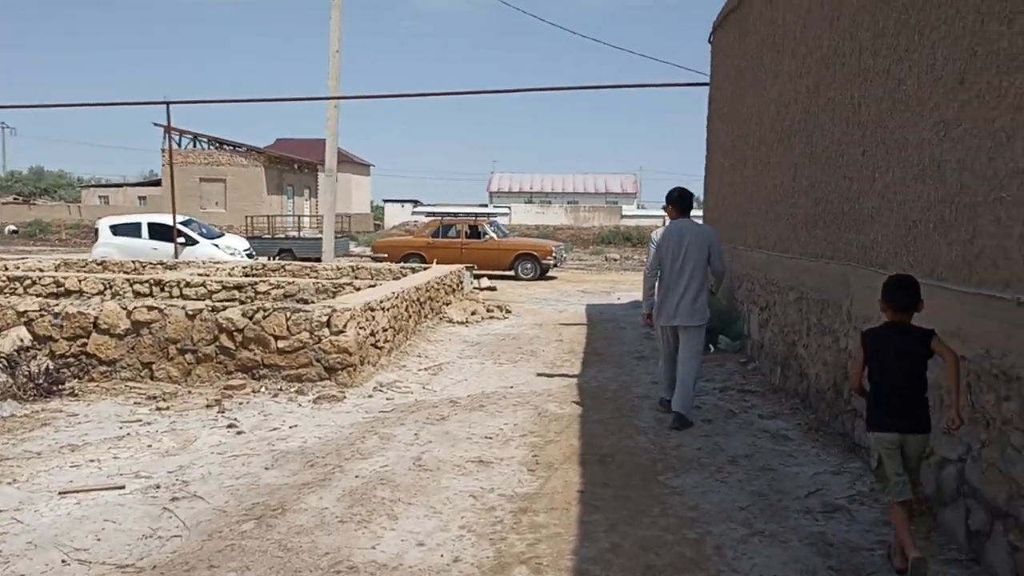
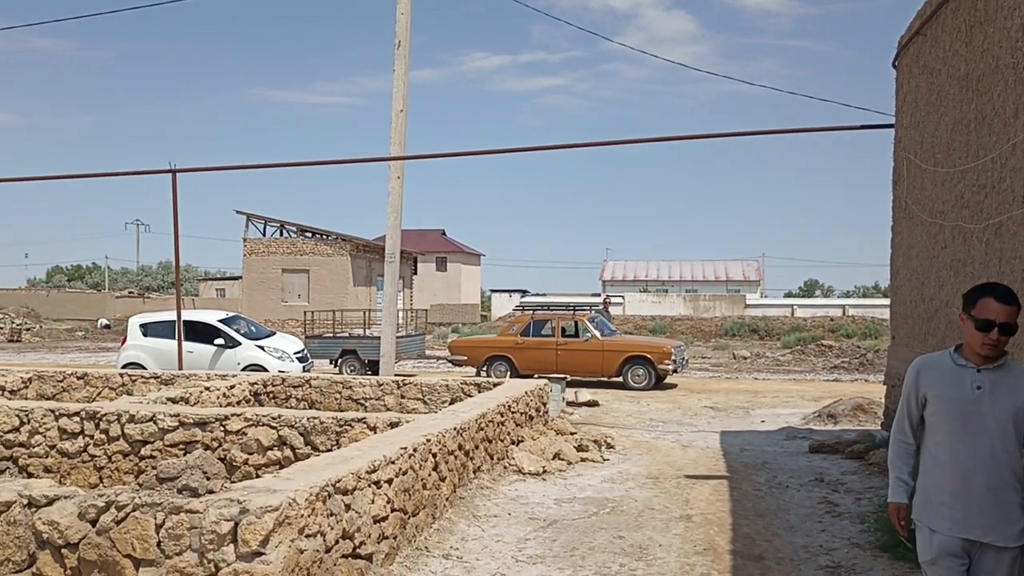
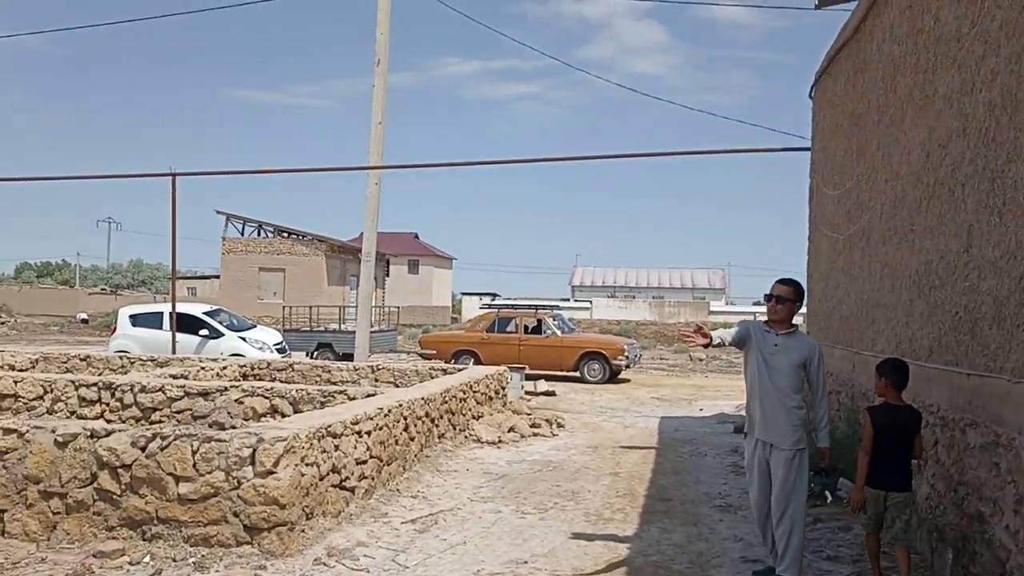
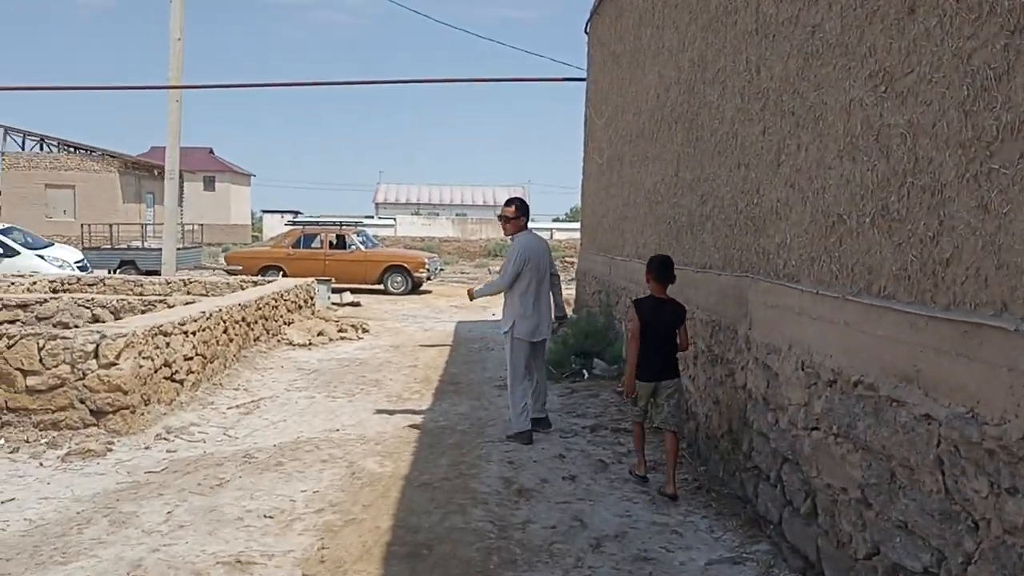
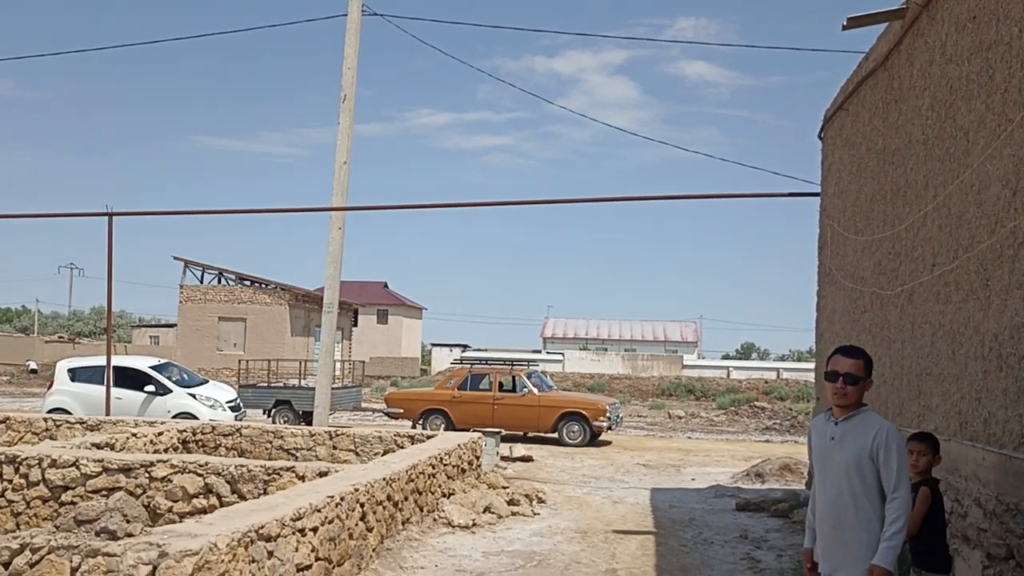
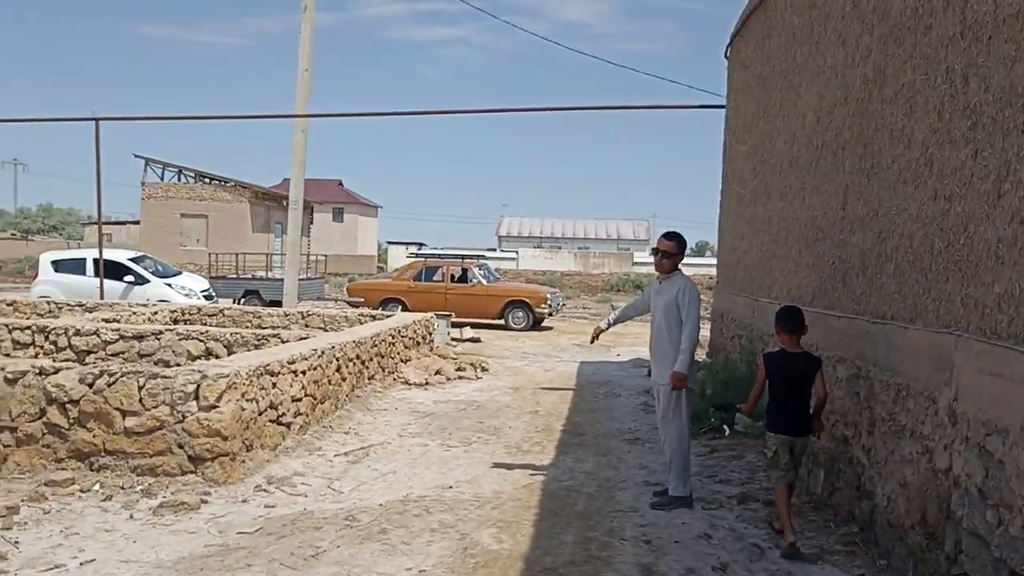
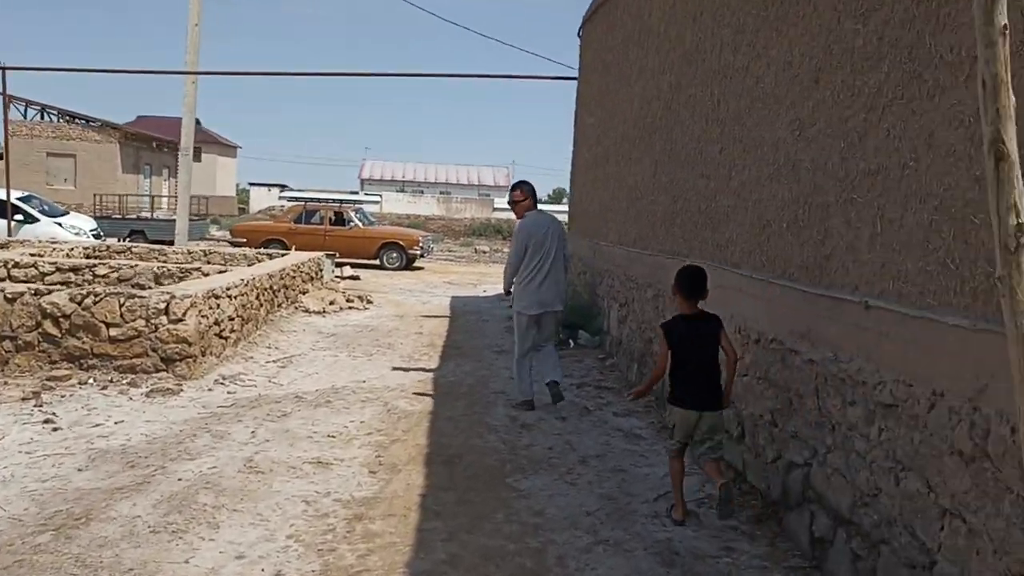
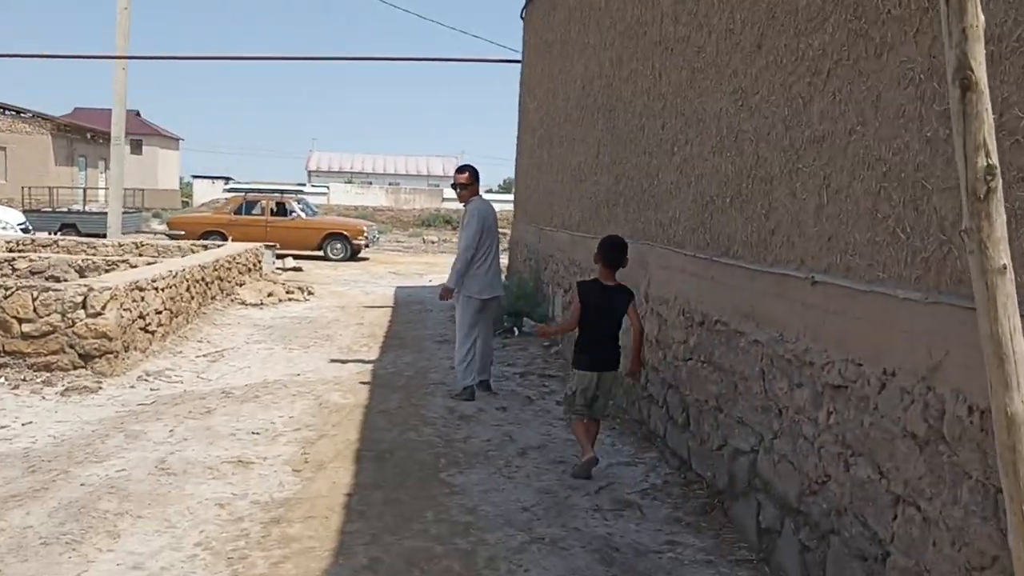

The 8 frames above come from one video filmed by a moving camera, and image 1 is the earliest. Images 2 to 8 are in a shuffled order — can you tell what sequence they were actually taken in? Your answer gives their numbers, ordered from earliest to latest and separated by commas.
7, 8, 4, 6, 3, 5, 2
